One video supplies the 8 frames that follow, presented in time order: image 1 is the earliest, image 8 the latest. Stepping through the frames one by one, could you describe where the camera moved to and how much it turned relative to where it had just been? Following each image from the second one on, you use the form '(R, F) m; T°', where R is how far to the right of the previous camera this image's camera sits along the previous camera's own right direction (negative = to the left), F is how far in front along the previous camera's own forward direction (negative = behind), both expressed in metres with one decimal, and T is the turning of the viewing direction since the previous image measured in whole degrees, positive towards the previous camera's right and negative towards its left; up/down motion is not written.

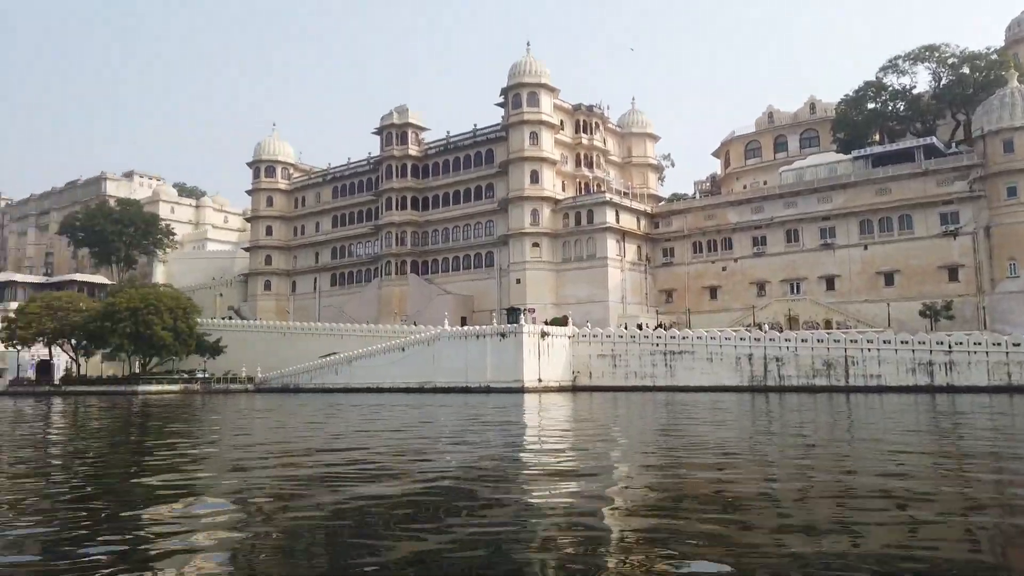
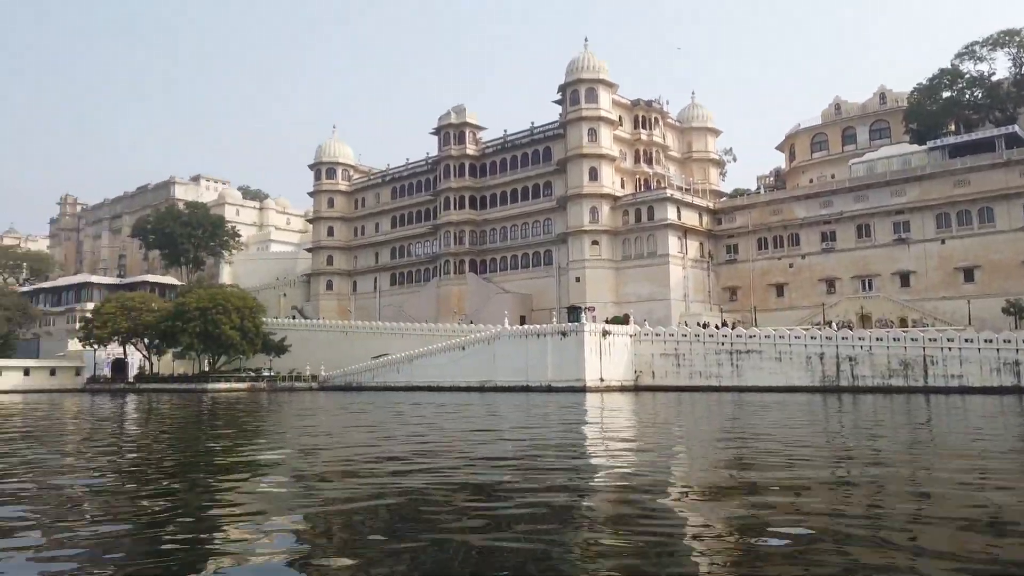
(-0.3, +0.3) m; -4°
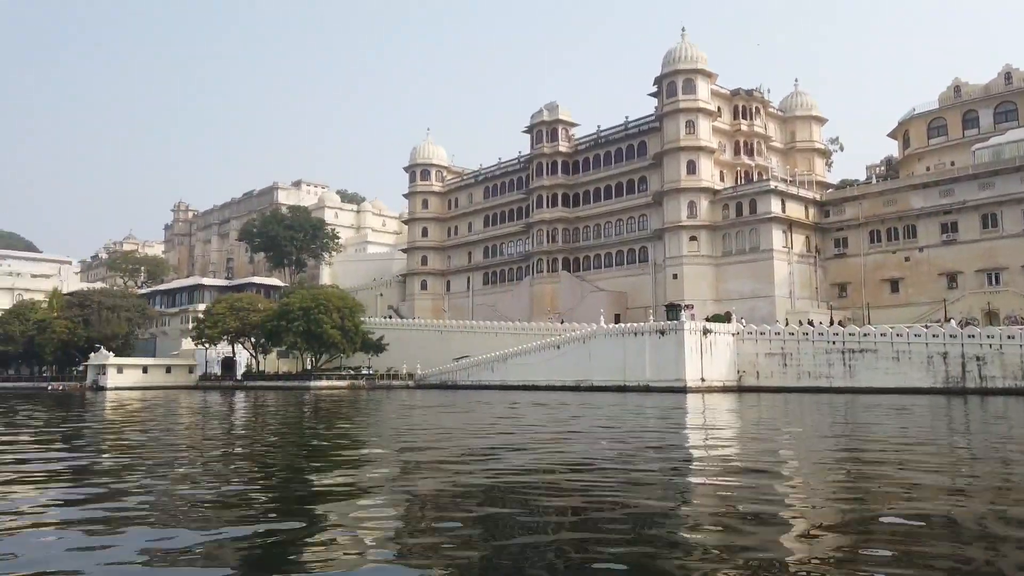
(-0.3, +0.5) m; -7°
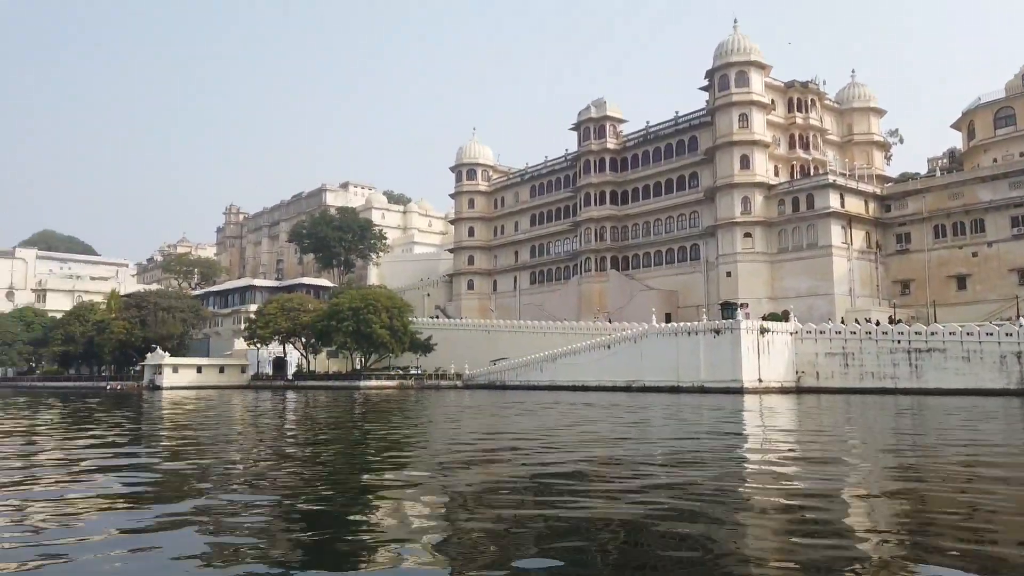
(-0.3, +0.5) m; -3°
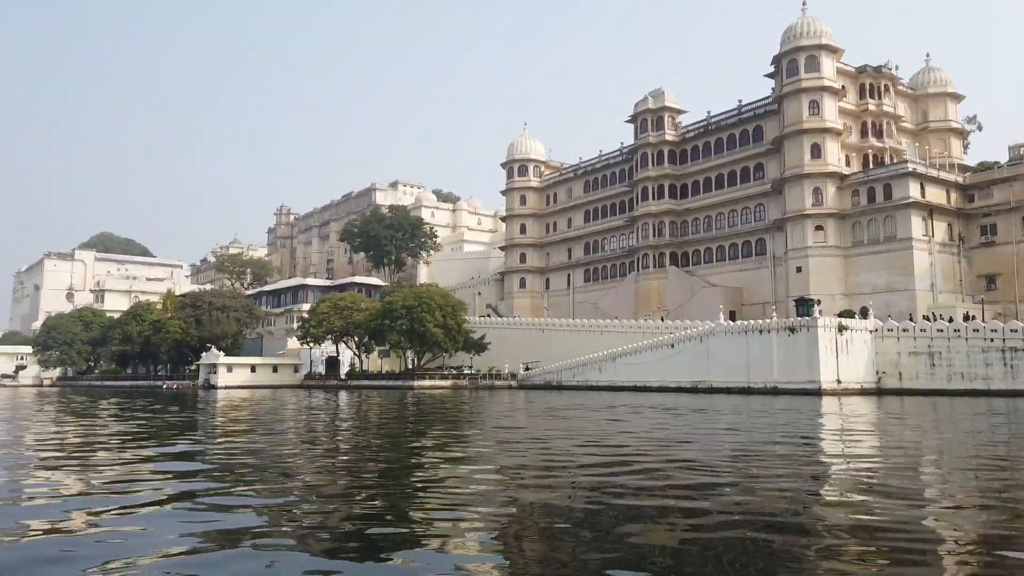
(-0.8, +1.3) m; -3°
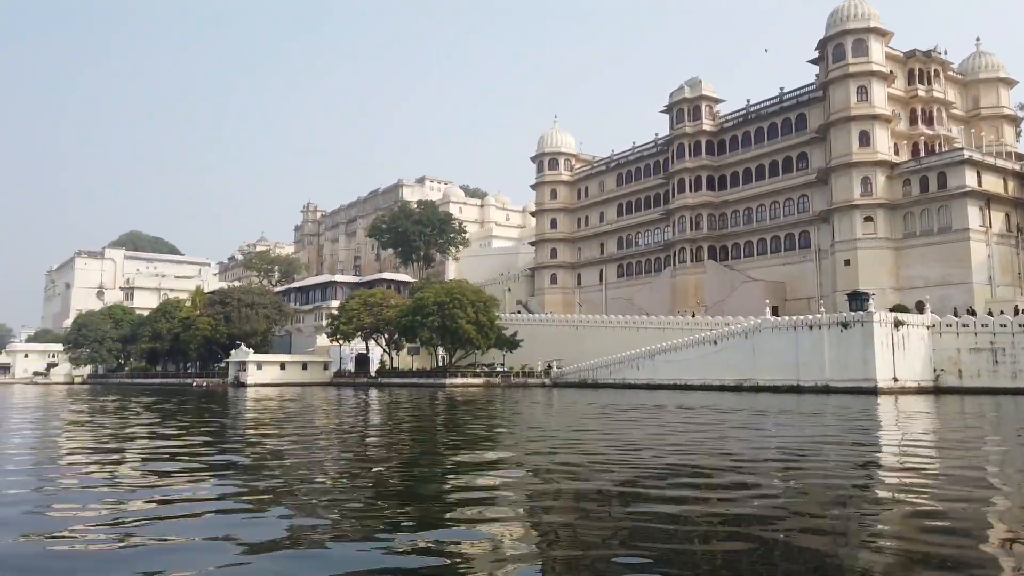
(-0.7, +1.2) m; -2°
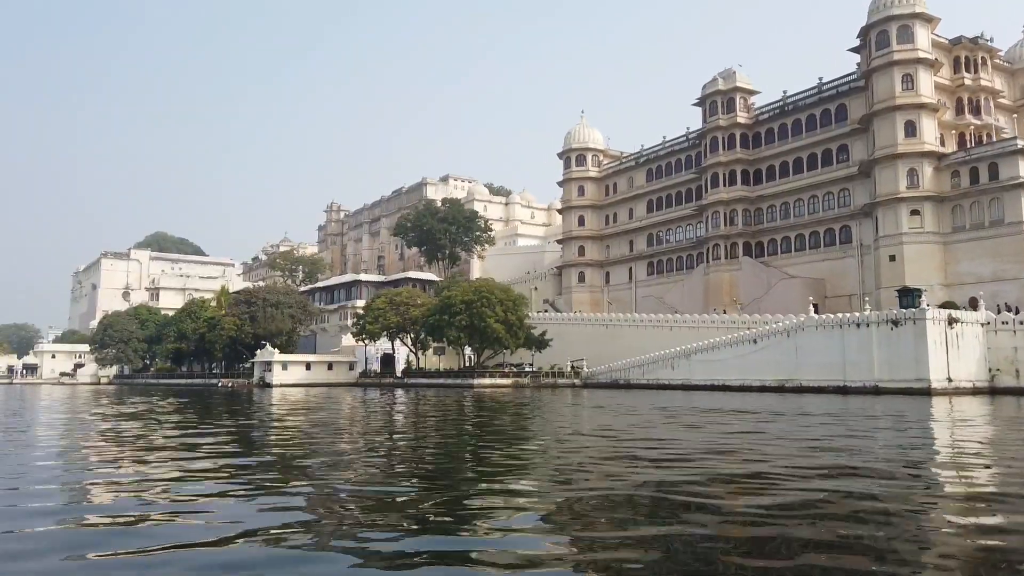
(-0.6, +1.1) m; -2°
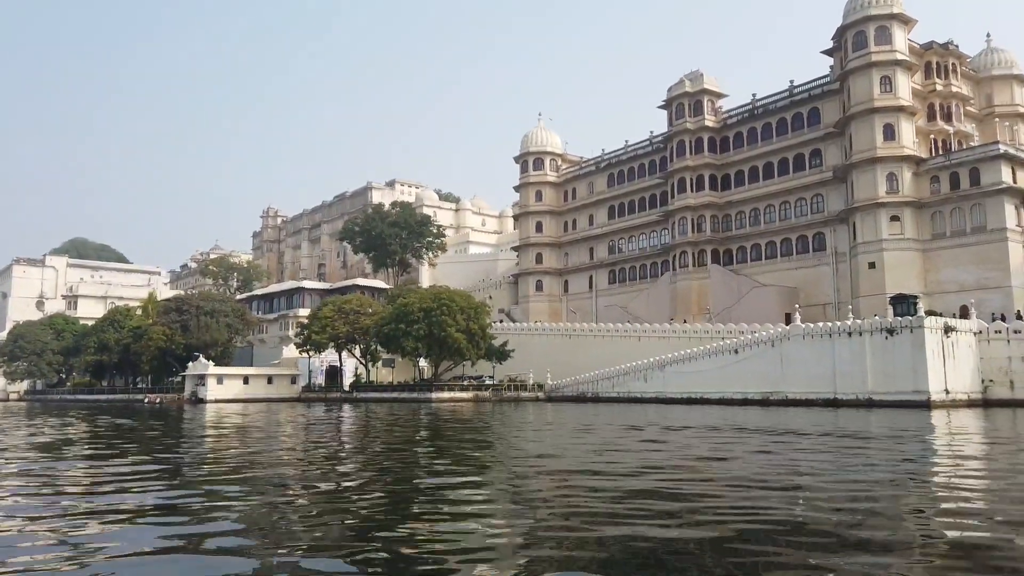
(-1.4, +3.0) m; +5°
